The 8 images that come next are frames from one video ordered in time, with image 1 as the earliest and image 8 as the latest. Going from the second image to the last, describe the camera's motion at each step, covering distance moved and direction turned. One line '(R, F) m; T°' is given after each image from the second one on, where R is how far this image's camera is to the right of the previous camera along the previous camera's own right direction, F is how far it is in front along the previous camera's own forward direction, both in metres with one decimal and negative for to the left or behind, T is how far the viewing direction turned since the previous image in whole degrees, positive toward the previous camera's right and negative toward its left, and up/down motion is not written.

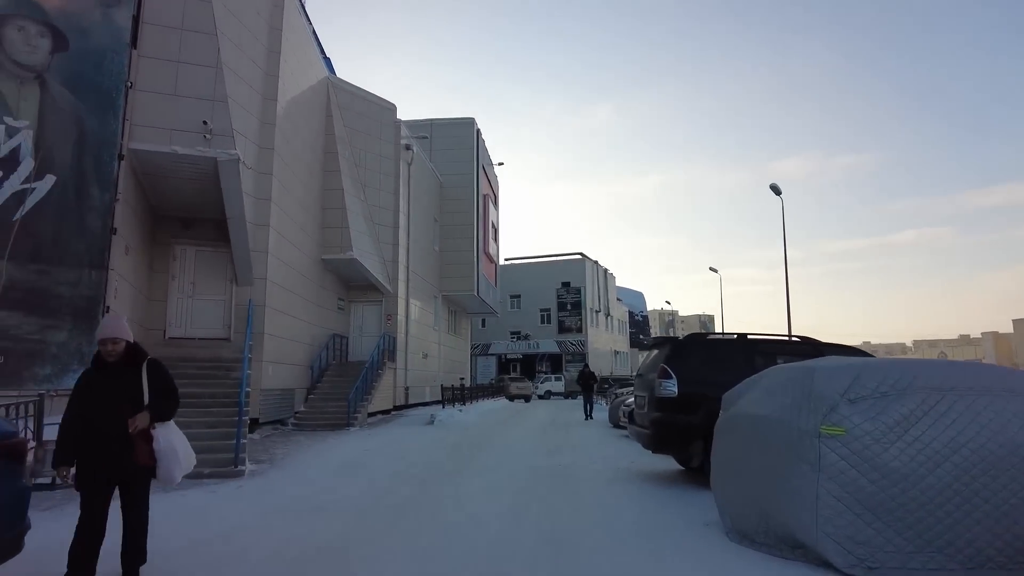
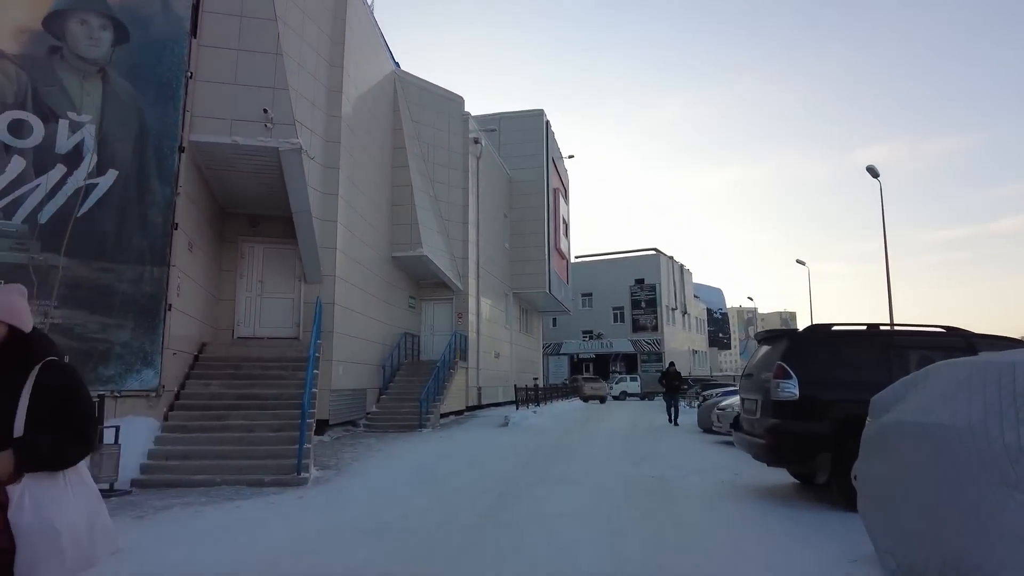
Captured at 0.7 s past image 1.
(-0.1, +0.9) m; -6°
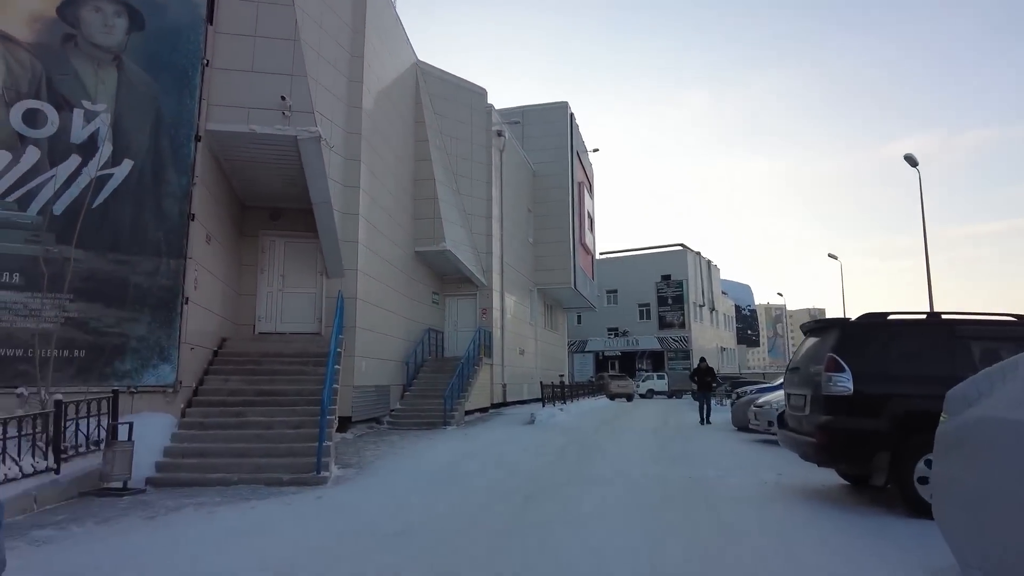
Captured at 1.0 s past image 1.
(0.0, +0.4) m; -2°
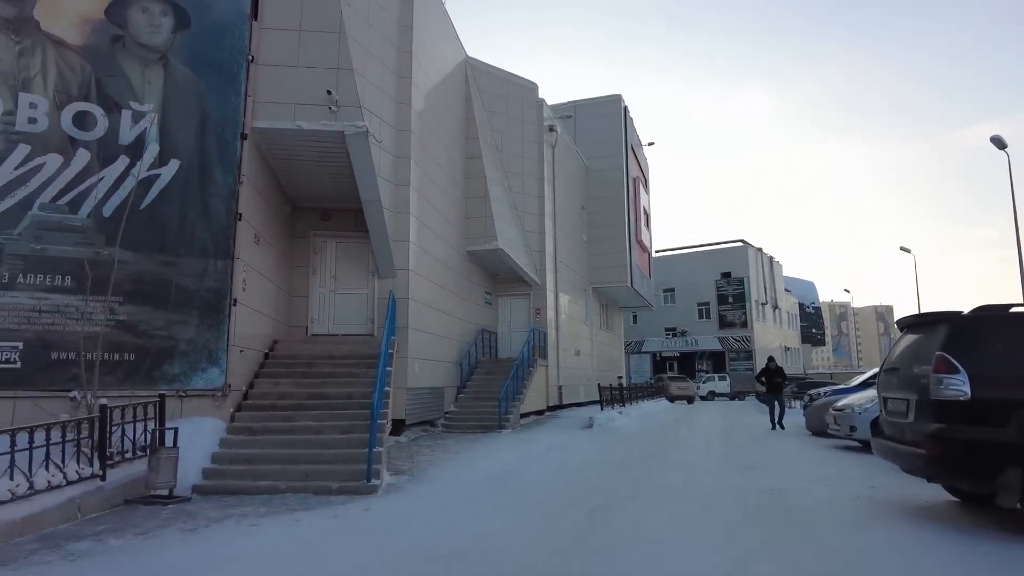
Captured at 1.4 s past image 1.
(0.0, +0.5) m; -5°
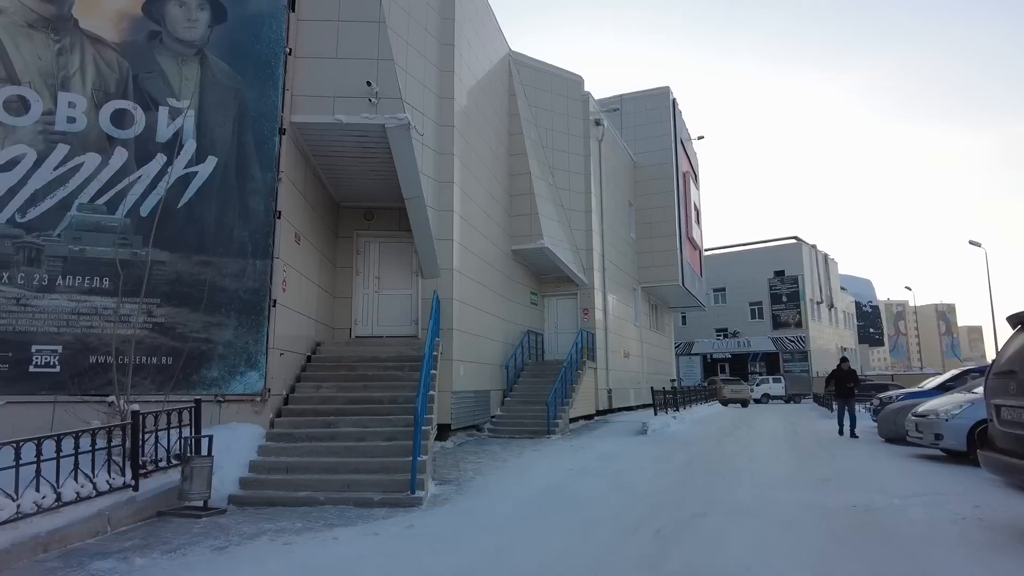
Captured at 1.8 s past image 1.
(-0.1, +0.5) m; -4°
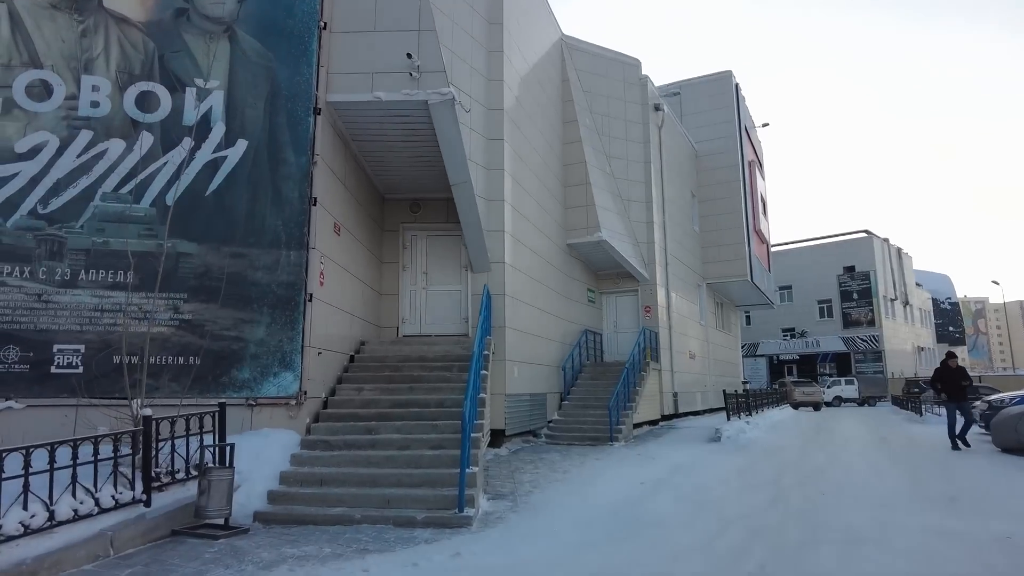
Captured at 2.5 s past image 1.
(-0.1, +0.9) m; -5°
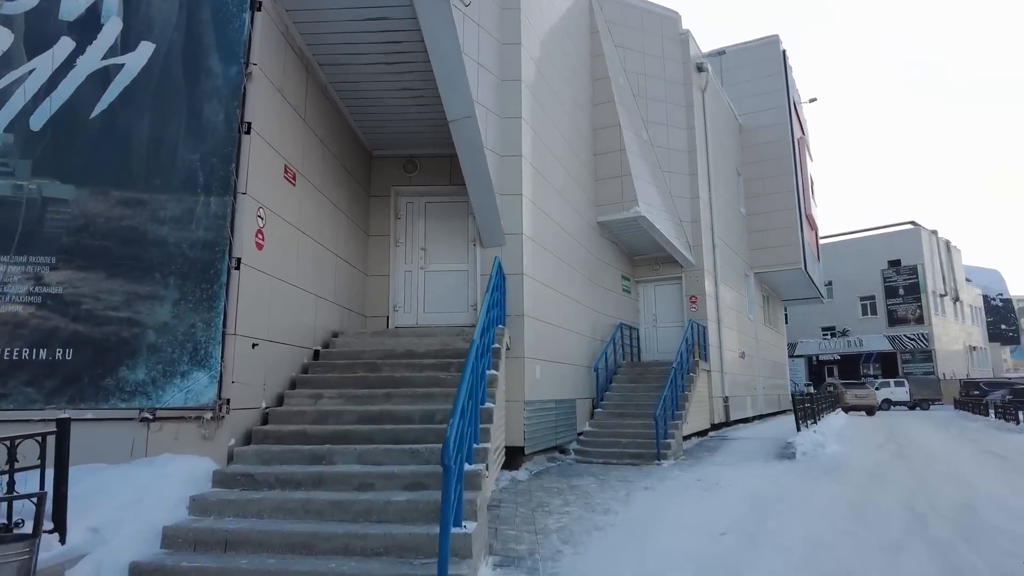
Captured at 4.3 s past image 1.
(0.0, +2.4) m; -2°
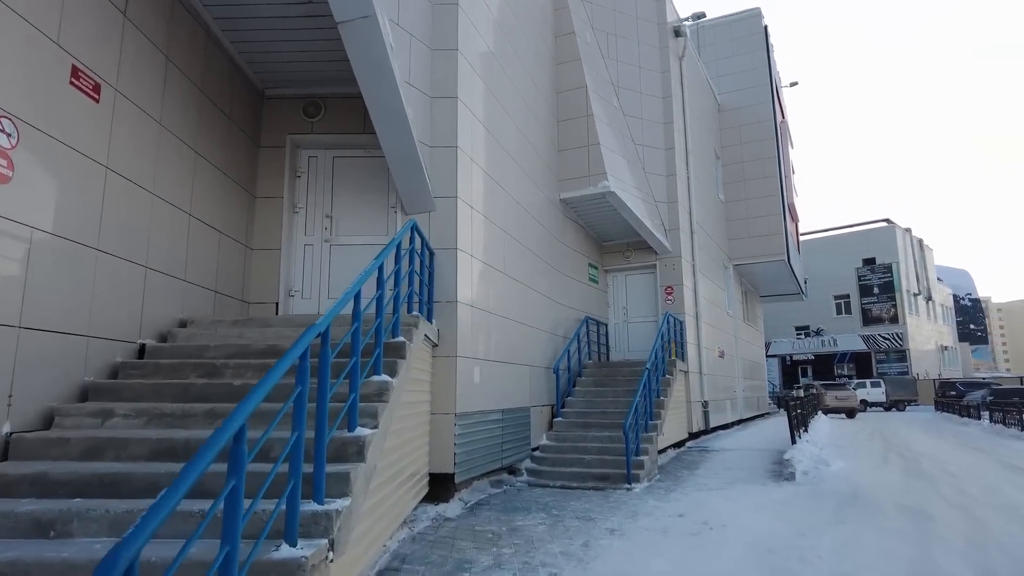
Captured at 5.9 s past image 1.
(+0.4, +1.9) m; +2°
